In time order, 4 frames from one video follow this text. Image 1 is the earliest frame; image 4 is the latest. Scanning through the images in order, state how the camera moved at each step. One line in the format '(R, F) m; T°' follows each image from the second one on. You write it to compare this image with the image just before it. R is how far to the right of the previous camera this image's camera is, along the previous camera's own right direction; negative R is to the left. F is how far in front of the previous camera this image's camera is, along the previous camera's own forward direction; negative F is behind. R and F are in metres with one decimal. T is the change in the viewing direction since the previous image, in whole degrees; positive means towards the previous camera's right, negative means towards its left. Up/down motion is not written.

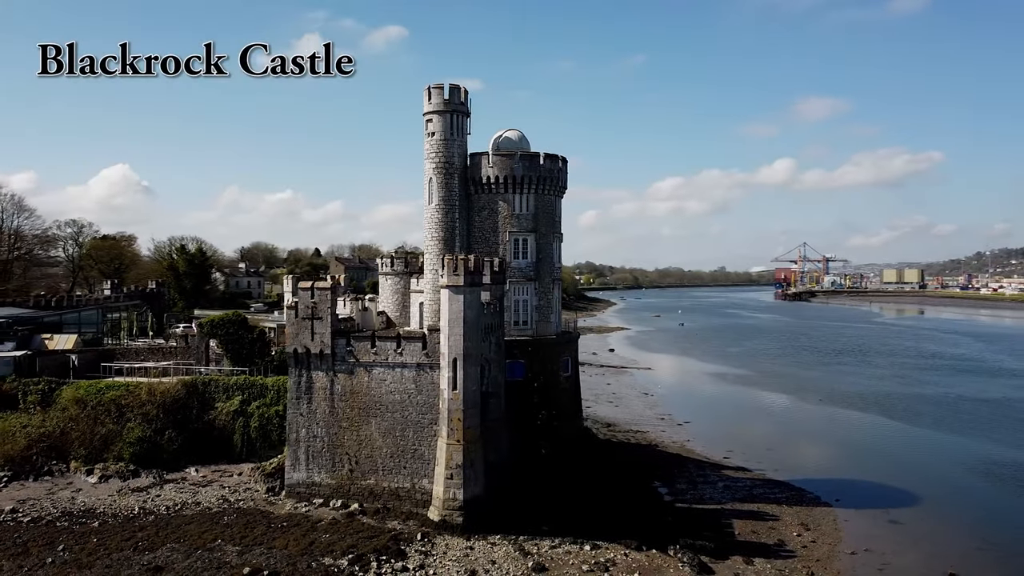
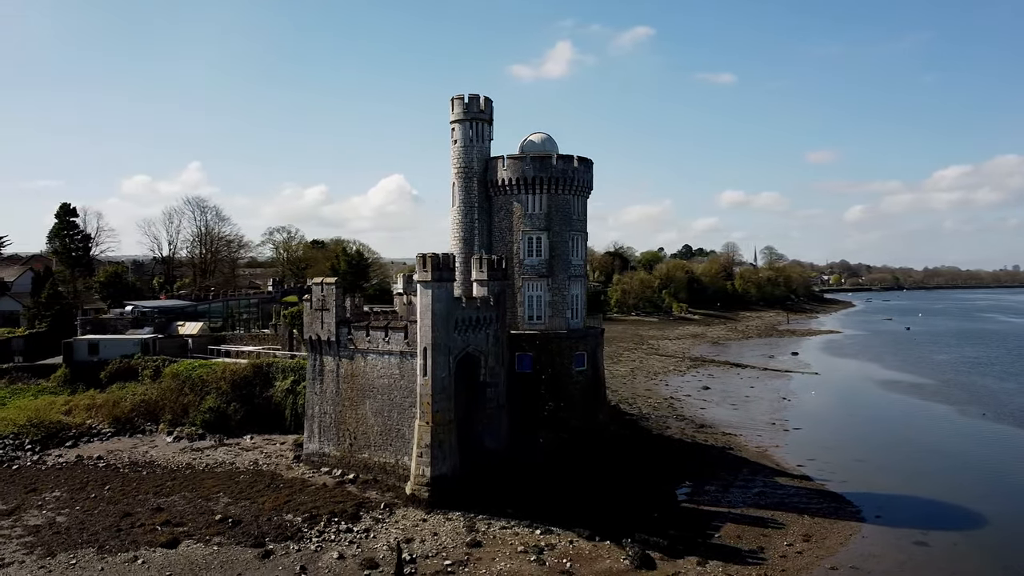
(+9.5, -0.1) m; -18°
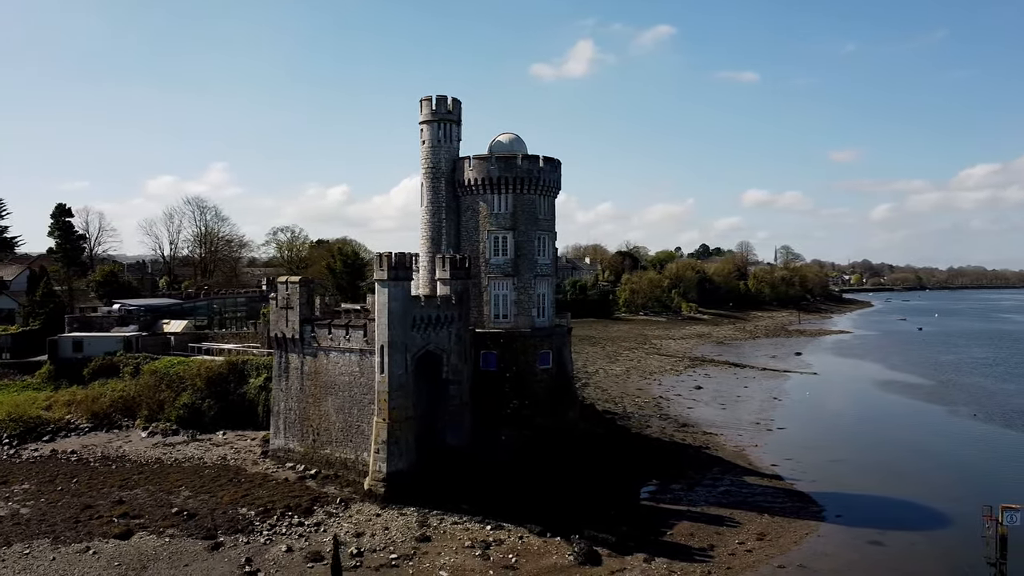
(+2.3, -0.3) m; -2°
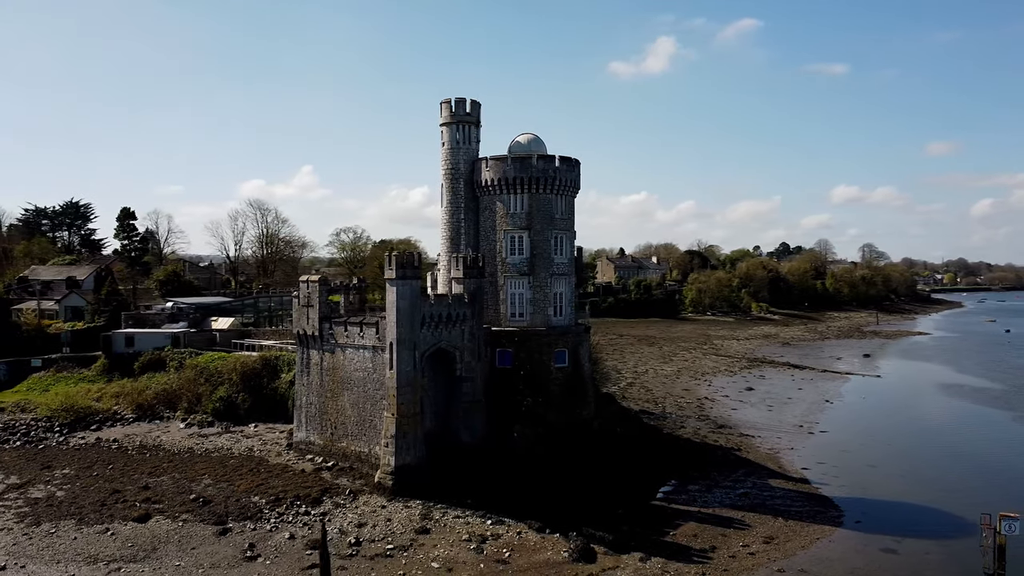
(+2.6, -0.2) m; -6°
